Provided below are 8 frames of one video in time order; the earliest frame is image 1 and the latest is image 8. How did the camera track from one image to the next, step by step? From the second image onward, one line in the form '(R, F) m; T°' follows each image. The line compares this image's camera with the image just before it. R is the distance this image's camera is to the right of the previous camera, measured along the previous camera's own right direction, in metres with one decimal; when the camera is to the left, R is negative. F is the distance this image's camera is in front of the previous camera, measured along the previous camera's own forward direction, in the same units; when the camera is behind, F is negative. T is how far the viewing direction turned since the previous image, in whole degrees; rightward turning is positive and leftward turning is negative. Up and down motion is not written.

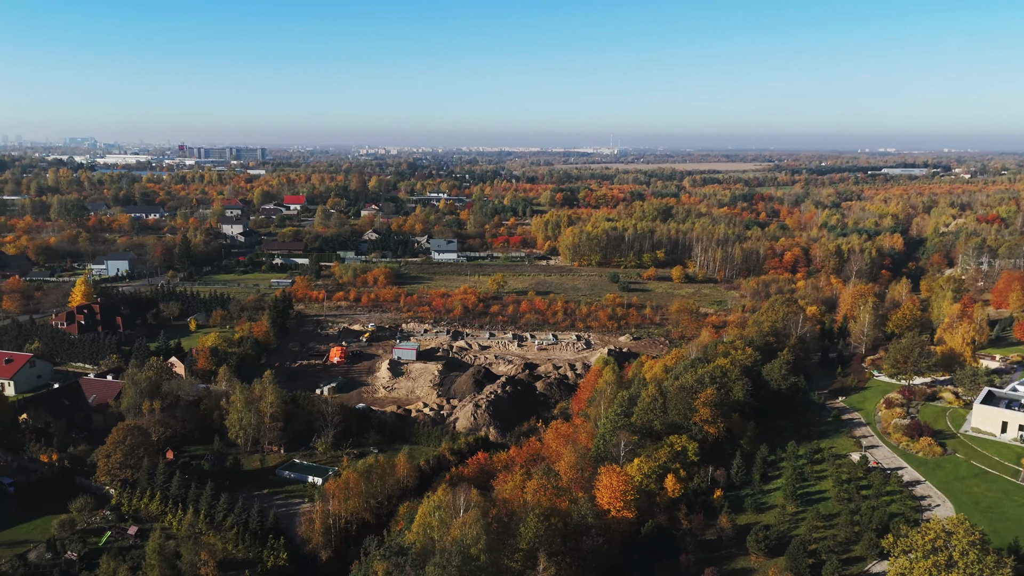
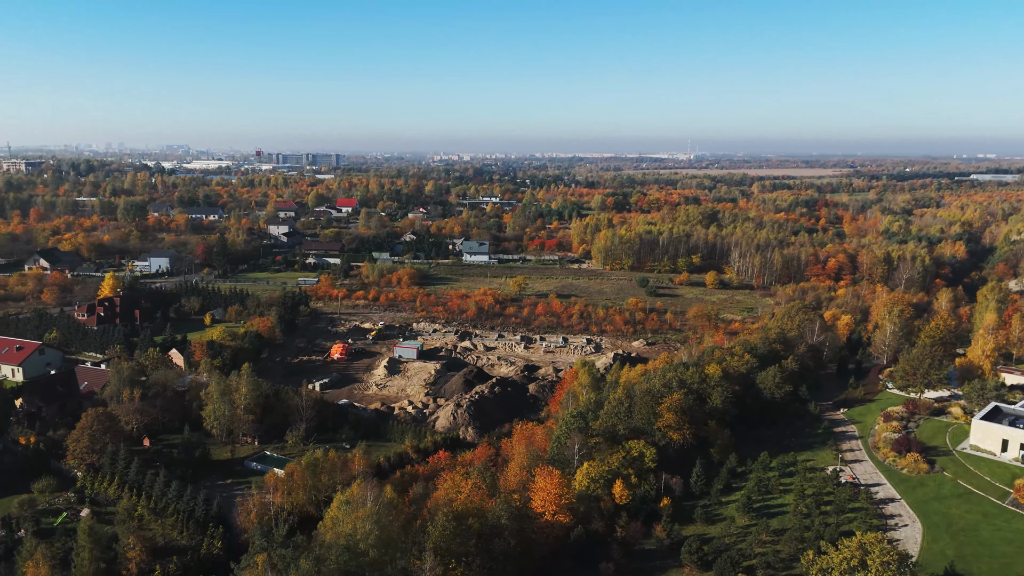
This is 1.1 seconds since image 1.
(+2.7, +0.4) m; -5°
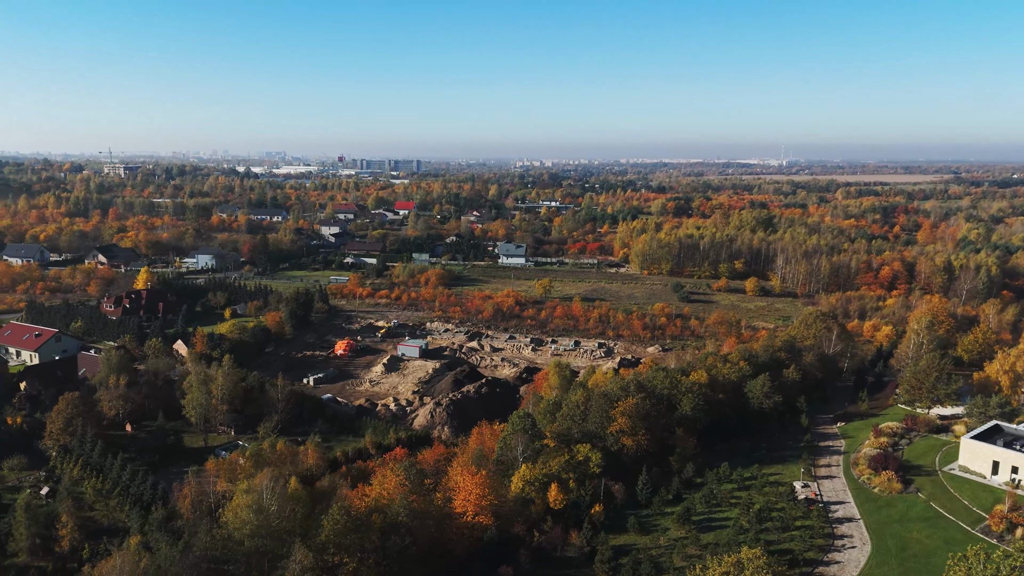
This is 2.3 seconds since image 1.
(+3.0, +0.5) m; -6°
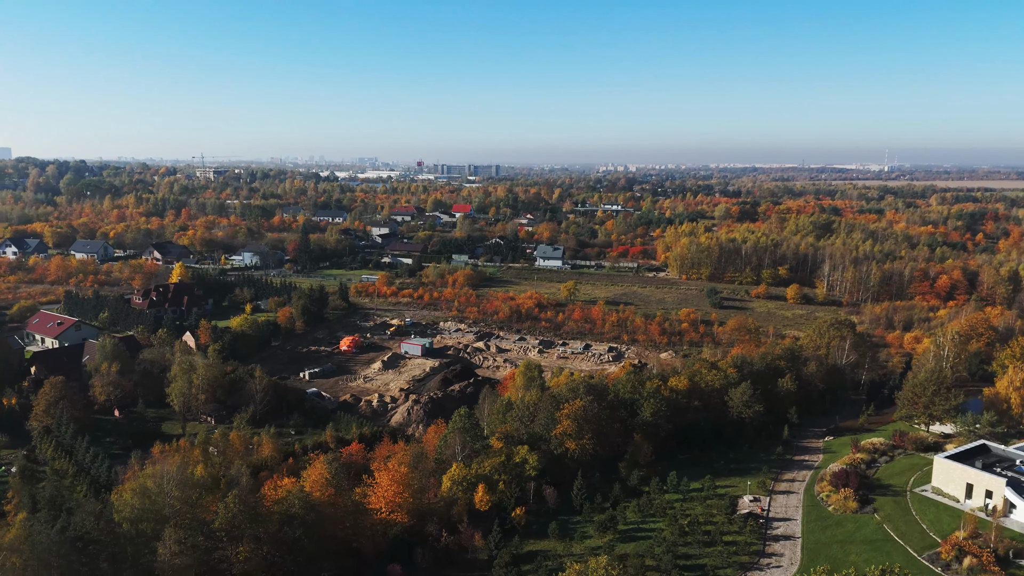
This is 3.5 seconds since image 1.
(+3.1, +0.5) m; -6°
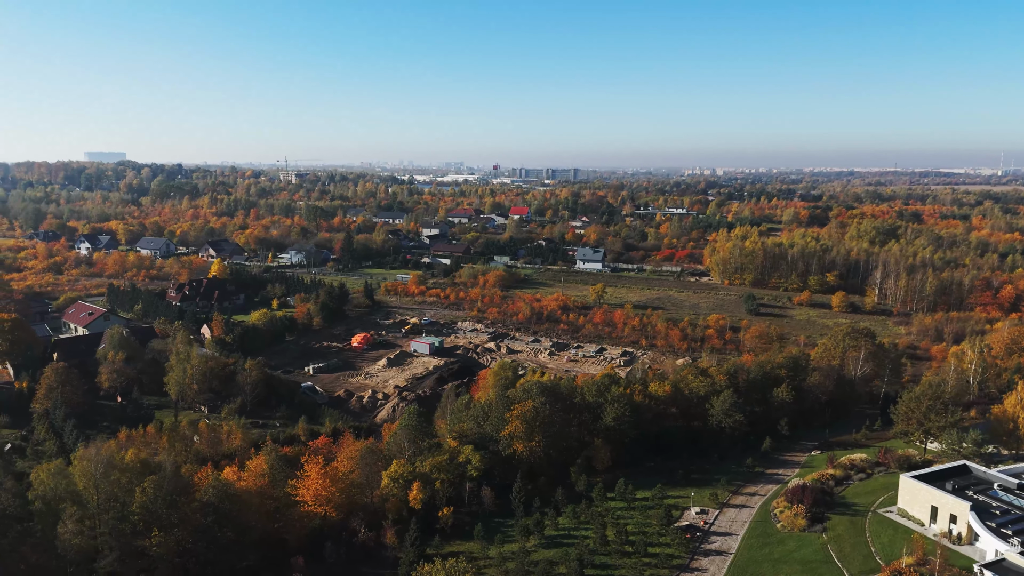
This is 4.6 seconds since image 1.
(+2.8, +0.4) m; -6°
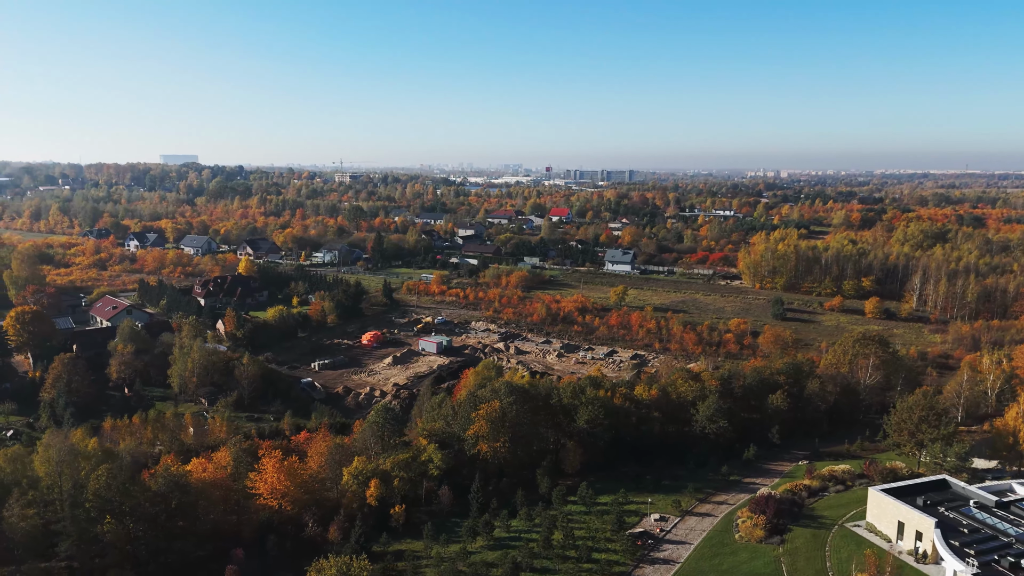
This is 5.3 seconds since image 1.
(+1.9, +0.2) m; -4°
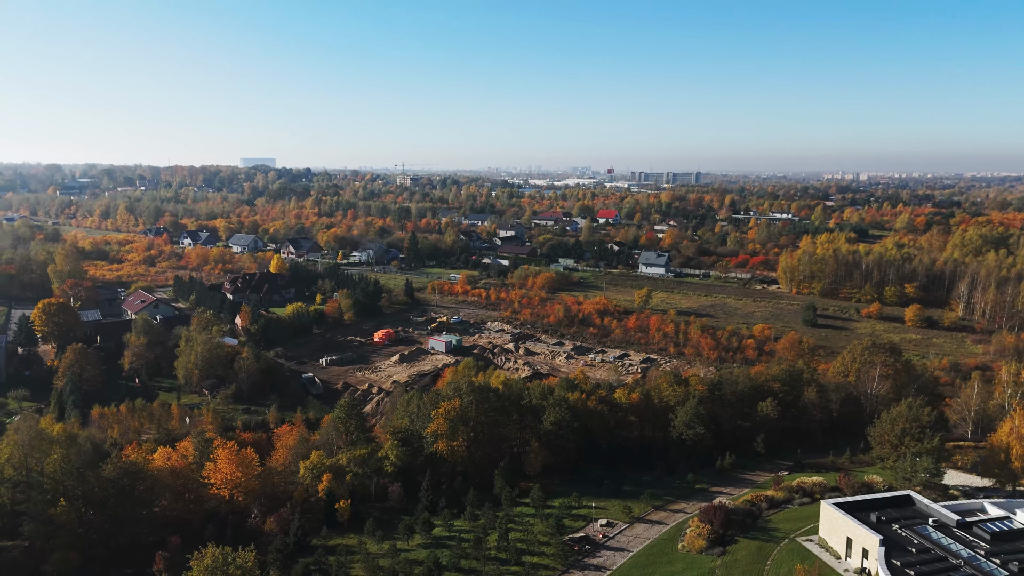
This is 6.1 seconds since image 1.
(+2.3, +0.2) m; -5°
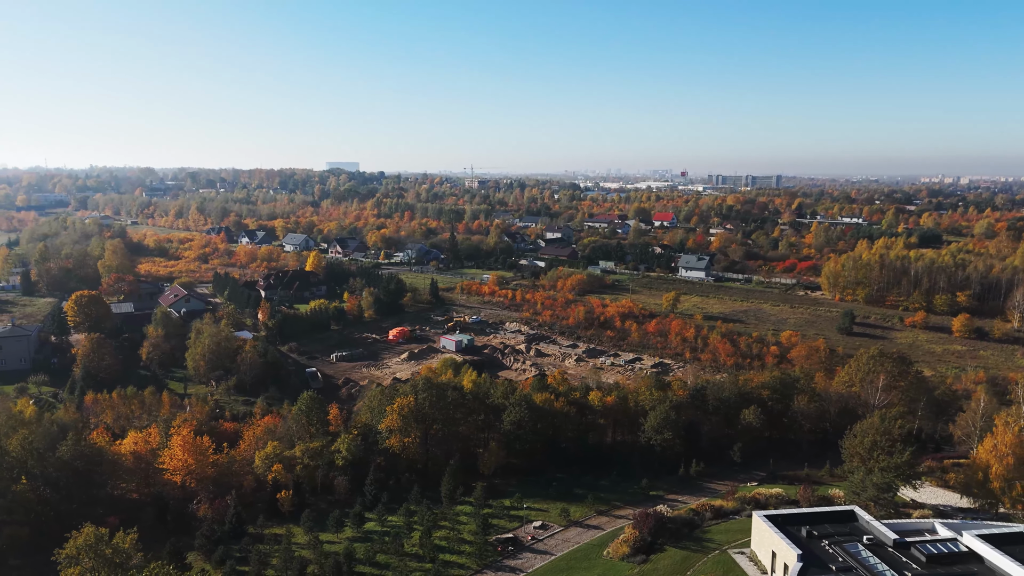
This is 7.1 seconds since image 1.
(+2.6, +0.2) m; -6°
